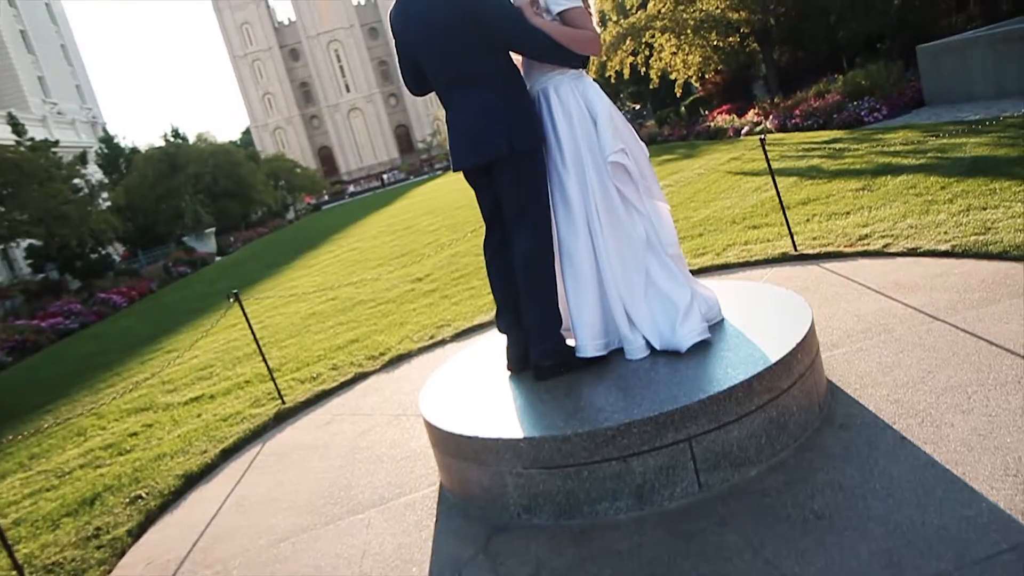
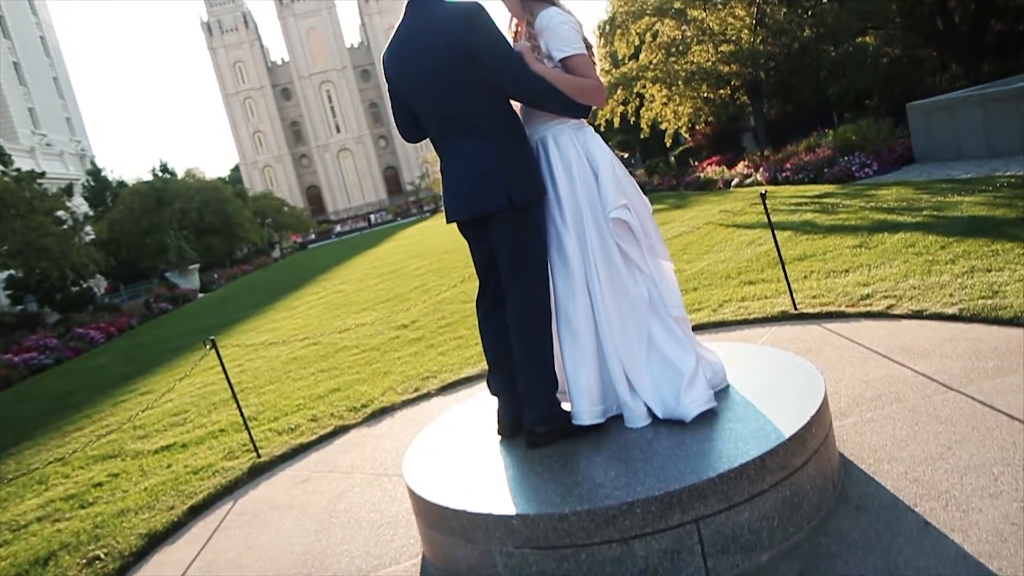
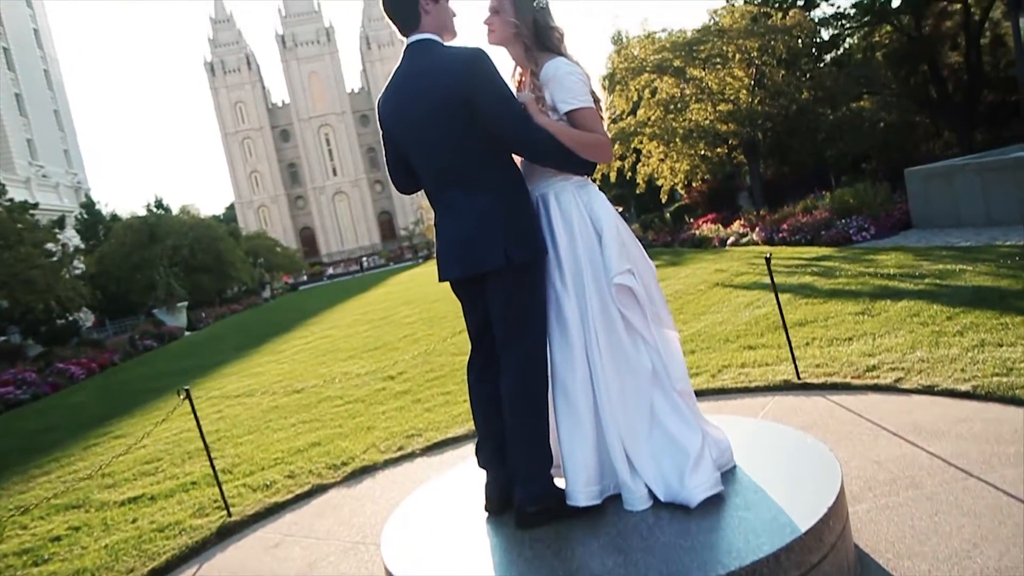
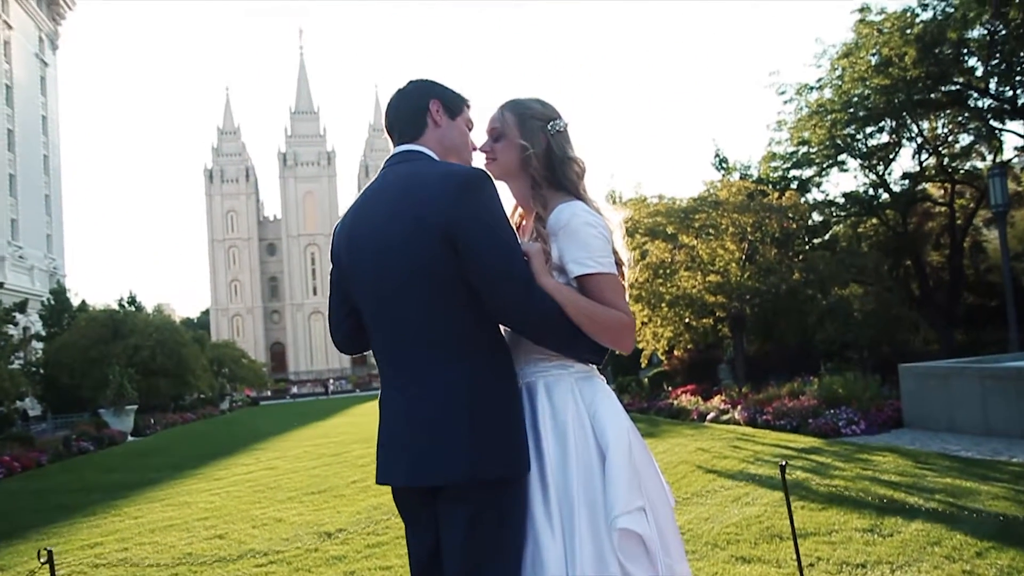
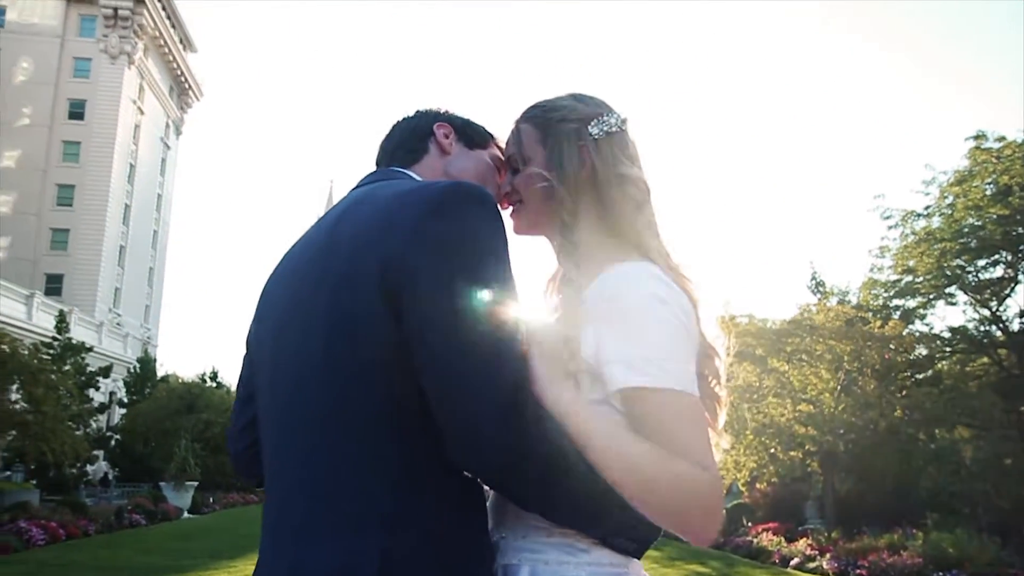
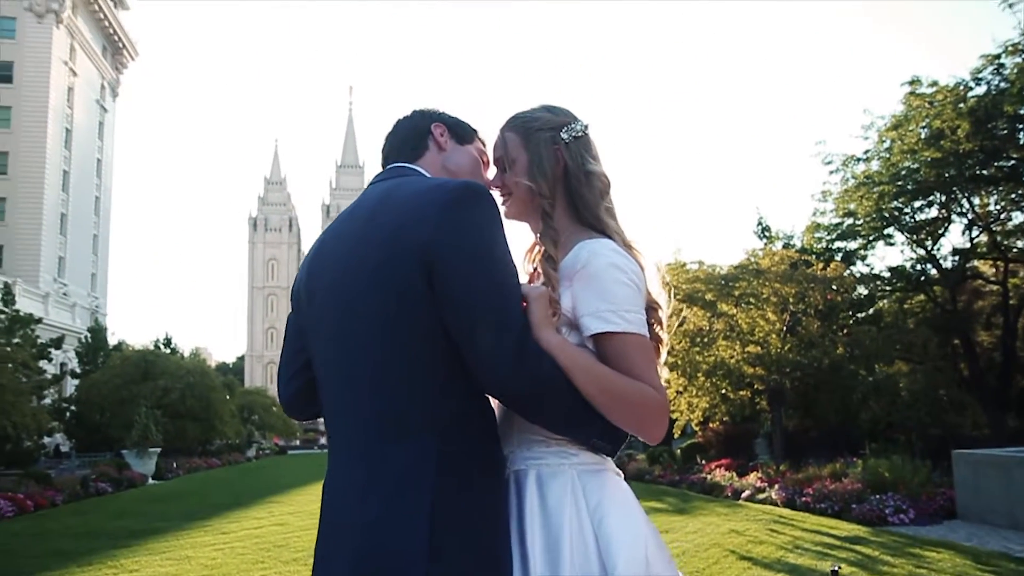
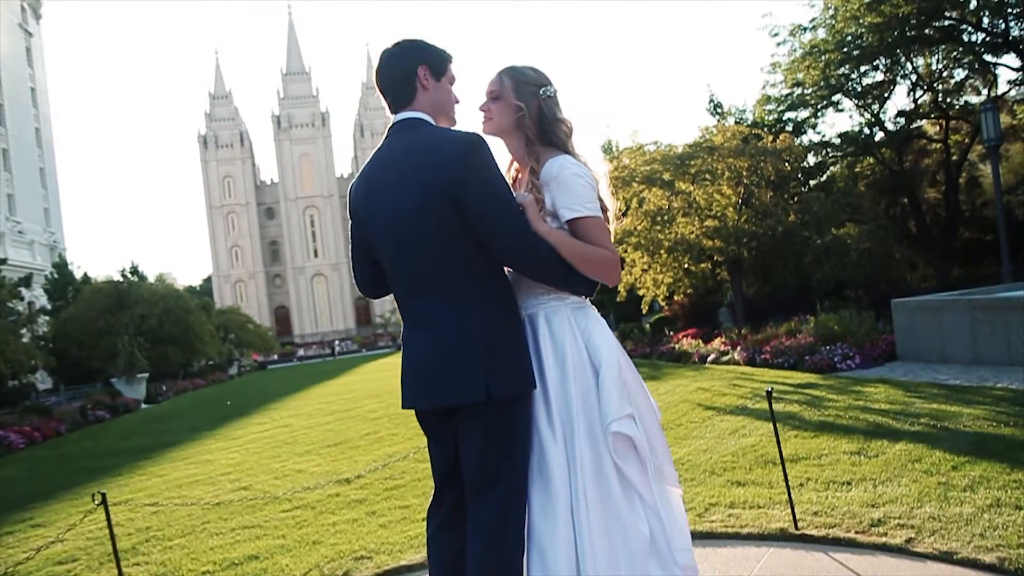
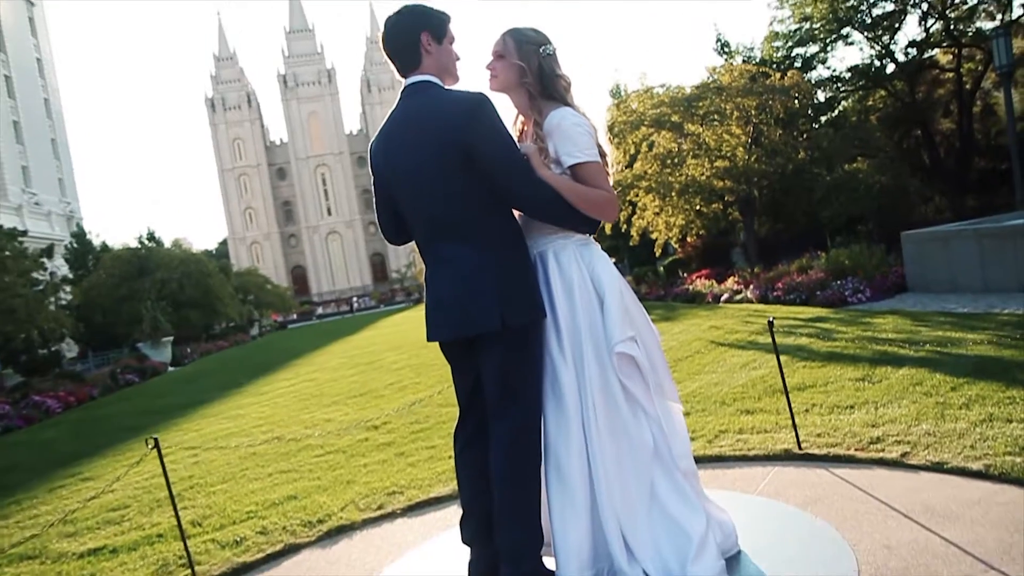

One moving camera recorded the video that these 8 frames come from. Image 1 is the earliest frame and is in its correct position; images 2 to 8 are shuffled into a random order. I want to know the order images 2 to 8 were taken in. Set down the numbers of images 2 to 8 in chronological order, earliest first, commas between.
2, 3, 8, 7, 4, 6, 5
